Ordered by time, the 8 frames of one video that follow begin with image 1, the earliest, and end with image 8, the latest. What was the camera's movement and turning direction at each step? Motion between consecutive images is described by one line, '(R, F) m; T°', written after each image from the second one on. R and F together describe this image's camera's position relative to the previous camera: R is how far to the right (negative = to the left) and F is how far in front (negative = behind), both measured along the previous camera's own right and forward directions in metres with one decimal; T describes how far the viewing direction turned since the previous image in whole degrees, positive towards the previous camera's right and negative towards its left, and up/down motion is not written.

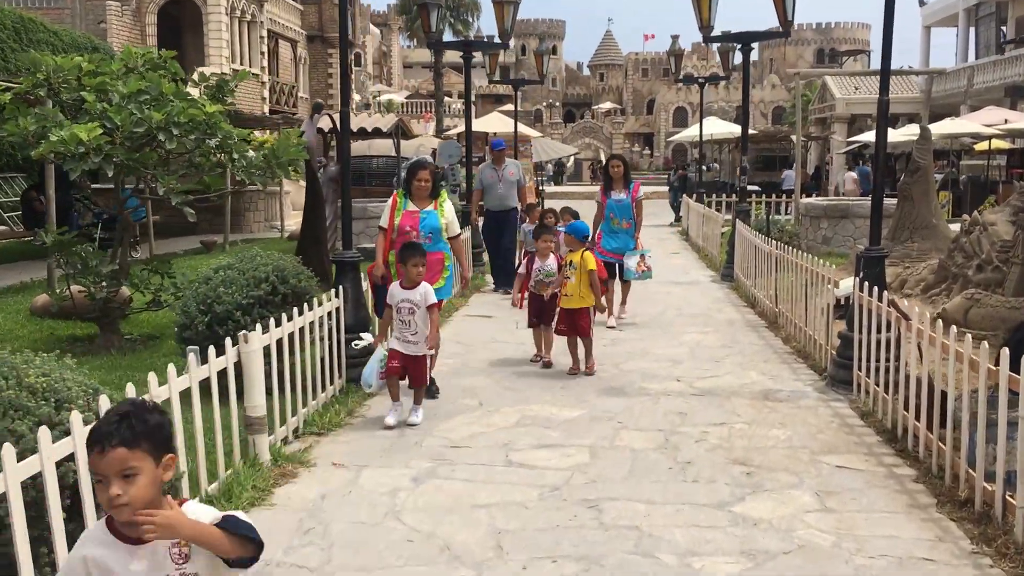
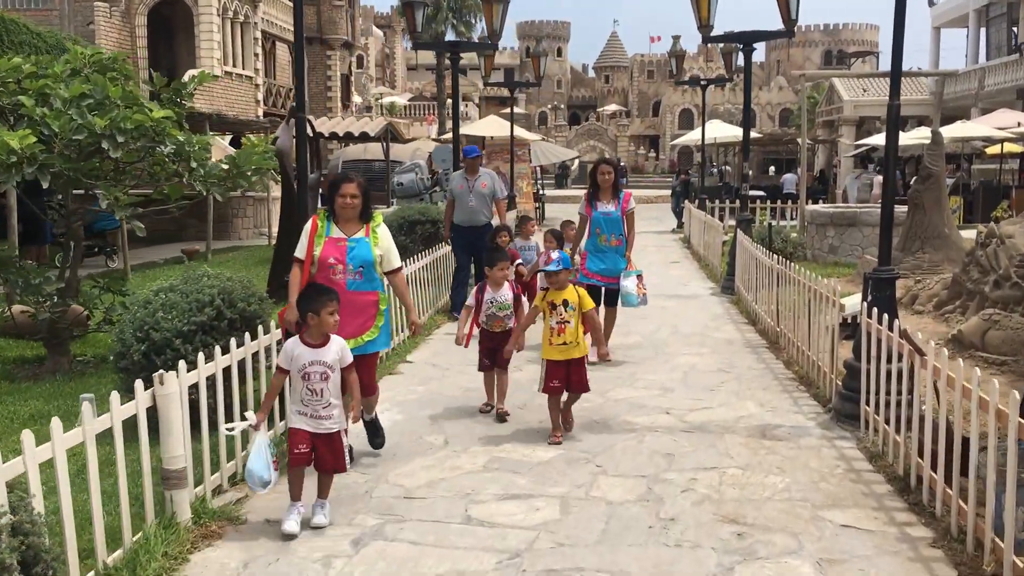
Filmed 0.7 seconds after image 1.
(+0.2, +0.6) m; 0°
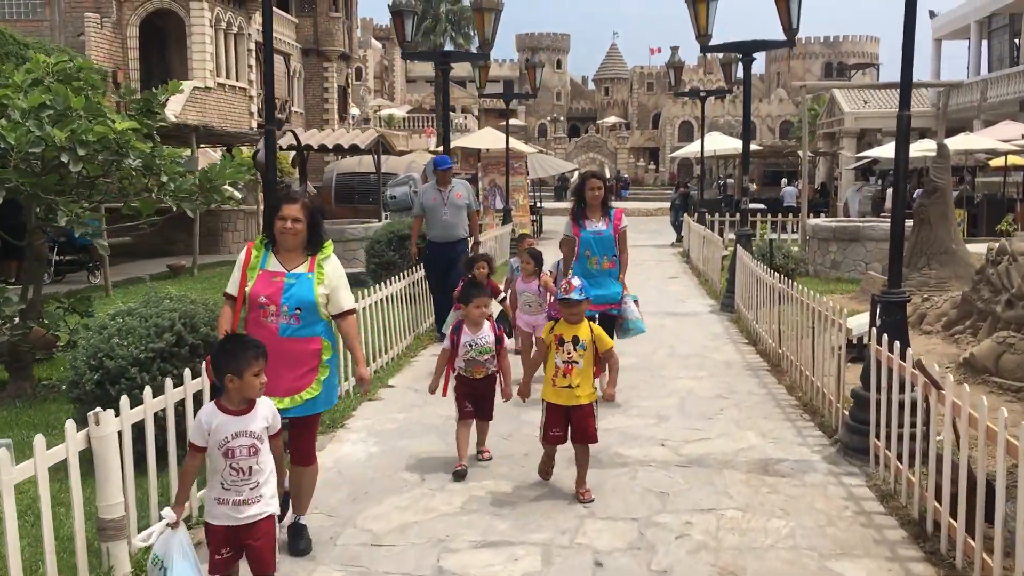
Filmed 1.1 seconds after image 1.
(+0.1, +0.4) m; 0°
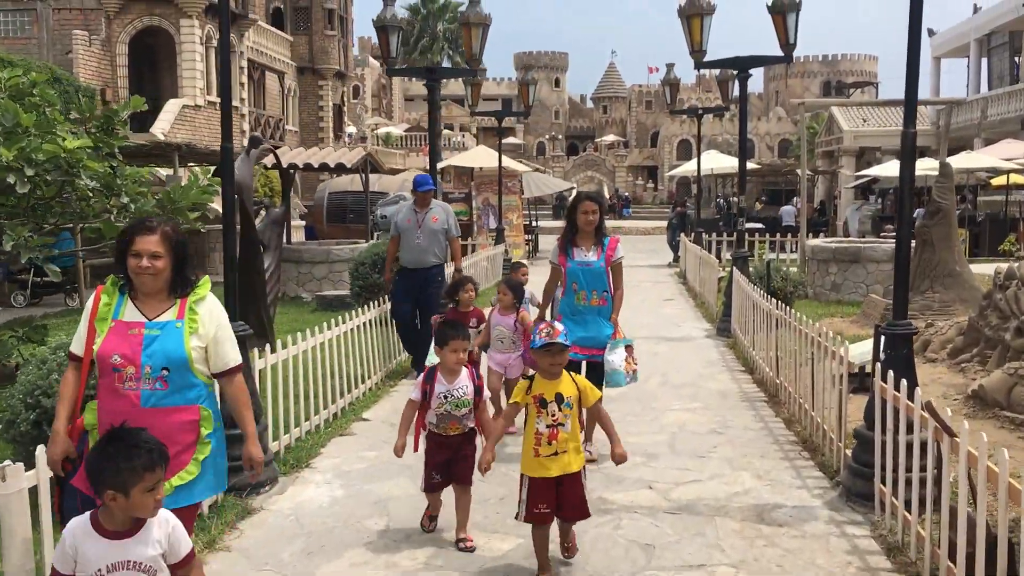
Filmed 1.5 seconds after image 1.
(+0.1, +0.4) m; 0°
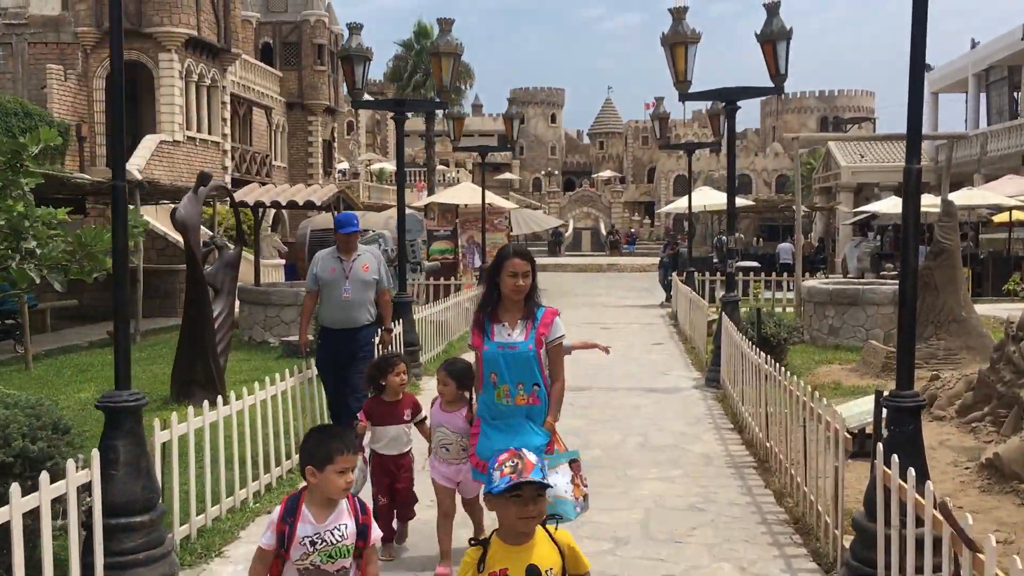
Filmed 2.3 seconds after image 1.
(+0.3, +0.8) m; 0°
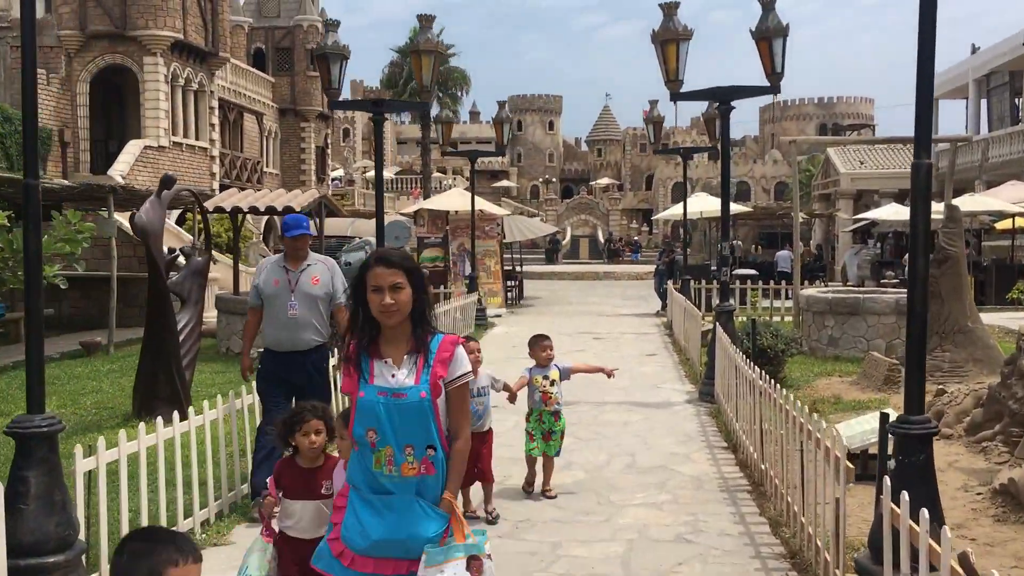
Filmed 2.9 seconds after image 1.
(+0.2, +0.5) m; 0°
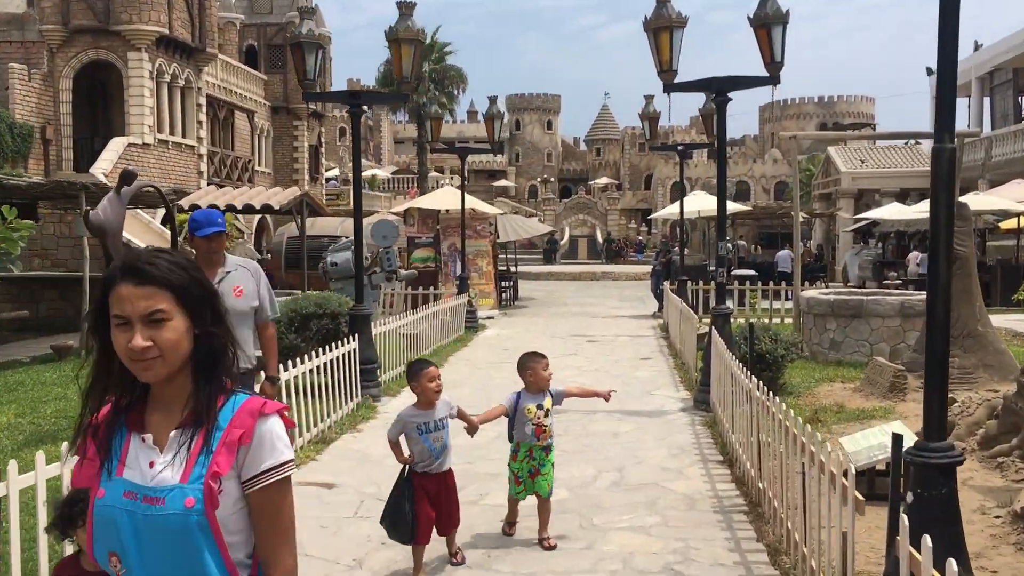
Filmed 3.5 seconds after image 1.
(+0.1, +0.5) m; 0°
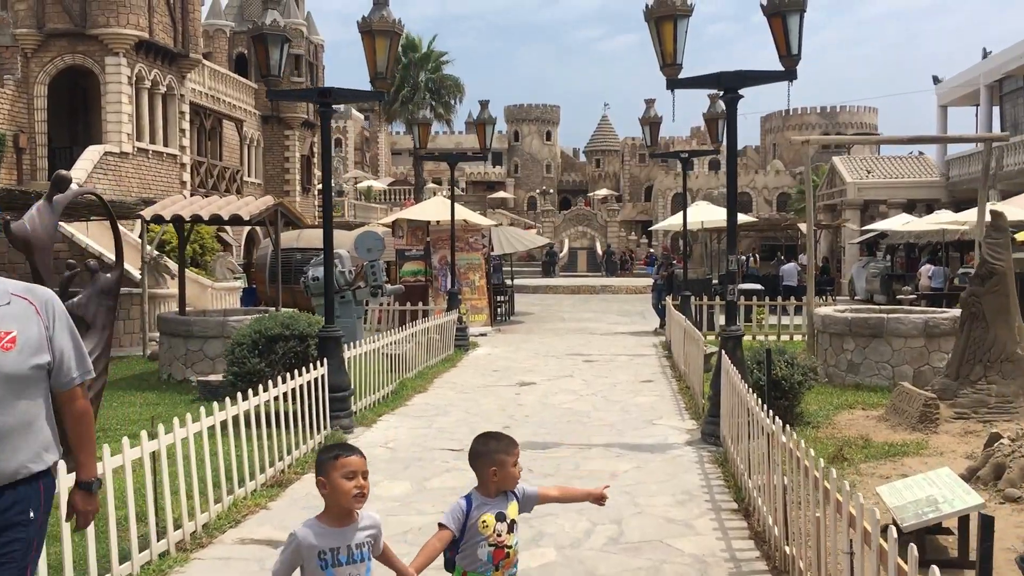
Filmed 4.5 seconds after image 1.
(+0.1, +0.9) m; 0°
